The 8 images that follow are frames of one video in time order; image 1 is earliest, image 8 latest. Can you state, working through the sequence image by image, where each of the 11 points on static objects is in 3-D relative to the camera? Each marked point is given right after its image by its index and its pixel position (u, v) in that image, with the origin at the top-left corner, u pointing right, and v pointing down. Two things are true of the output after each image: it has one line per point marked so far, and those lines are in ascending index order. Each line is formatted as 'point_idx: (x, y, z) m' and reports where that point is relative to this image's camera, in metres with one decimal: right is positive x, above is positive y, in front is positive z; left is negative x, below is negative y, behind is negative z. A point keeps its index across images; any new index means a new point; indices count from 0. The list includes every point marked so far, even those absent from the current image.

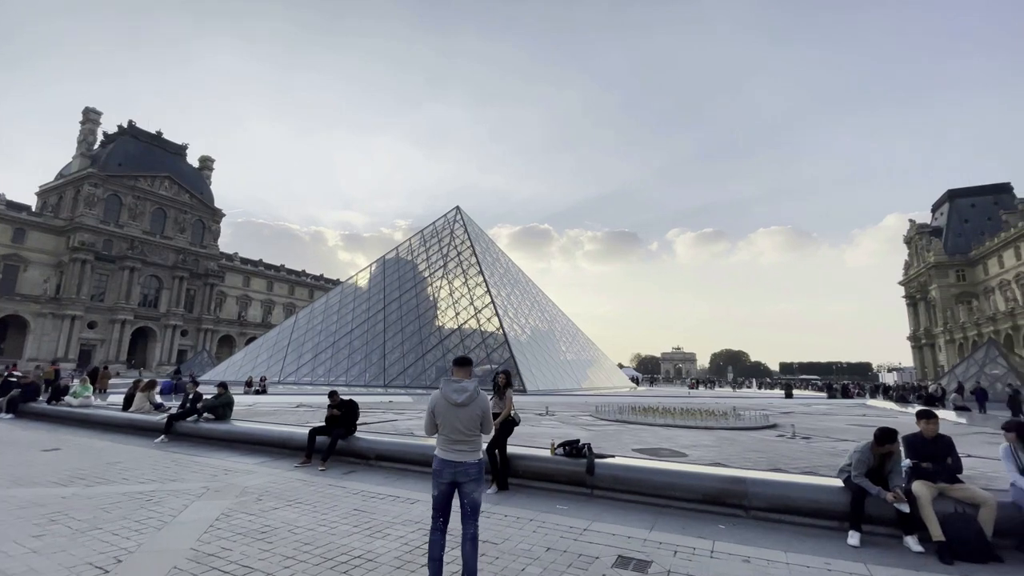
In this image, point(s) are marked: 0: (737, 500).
0: (+2.3, -2.2, +5.0) m
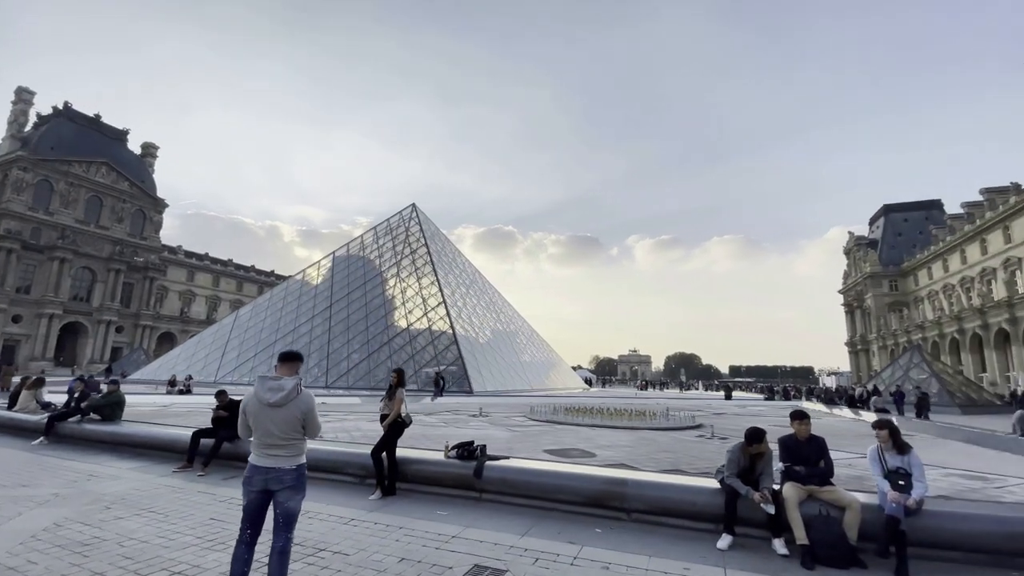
0: (+1.1, -2.1, +4.8) m
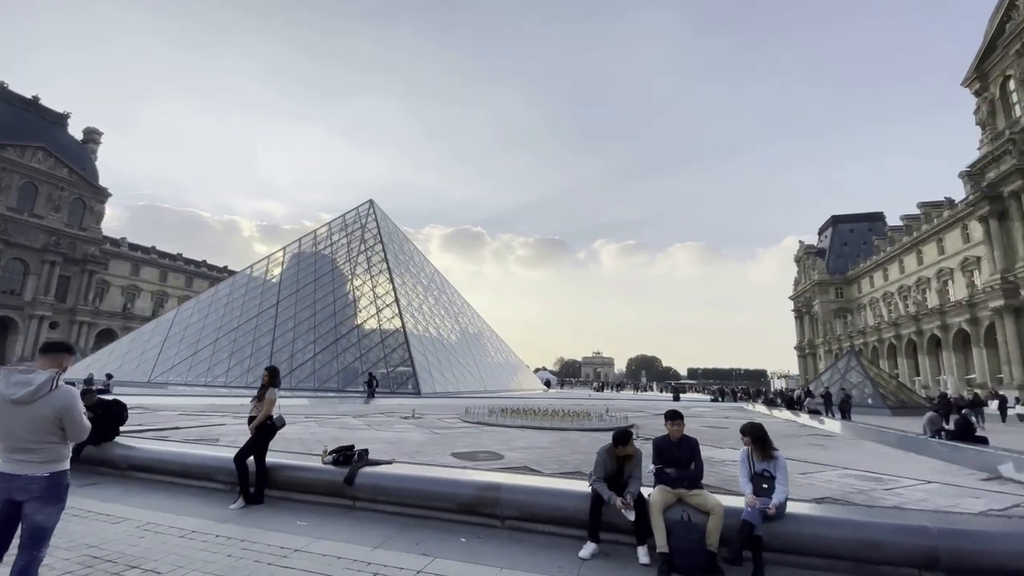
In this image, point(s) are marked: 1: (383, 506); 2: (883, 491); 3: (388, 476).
0: (-0.2, -2.1, +4.5) m
1: (-1.3, -2.2, +4.9) m
2: (+4.5, -2.4, +5.9) m
3: (-1.3, -1.9, +5.0) m
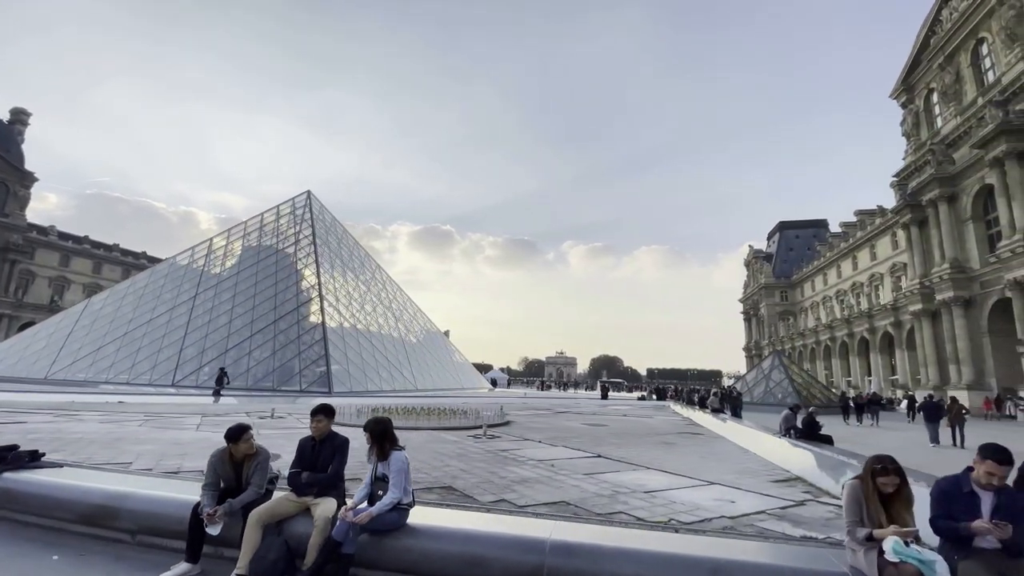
0: (-3.1, -1.8, +3.8) m
1: (-4.3, -2.0, +4.1) m
2: (+1.4, -2.3, +5.4) m
3: (-4.2, -1.7, +4.2) m
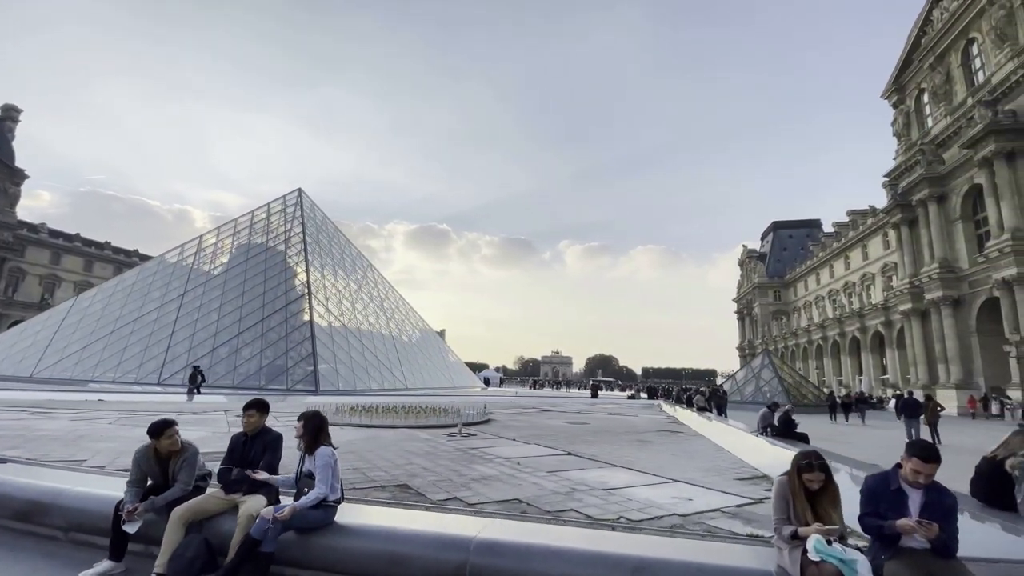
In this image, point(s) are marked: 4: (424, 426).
0: (-3.6, -1.8, +3.7) m
1: (-4.7, -1.9, +4.0) m
2: (+1.0, -2.2, +5.3) m
3: (-4.7, -1.6, +4.1) m
4: (-1.9, -3.0, +10.7) m
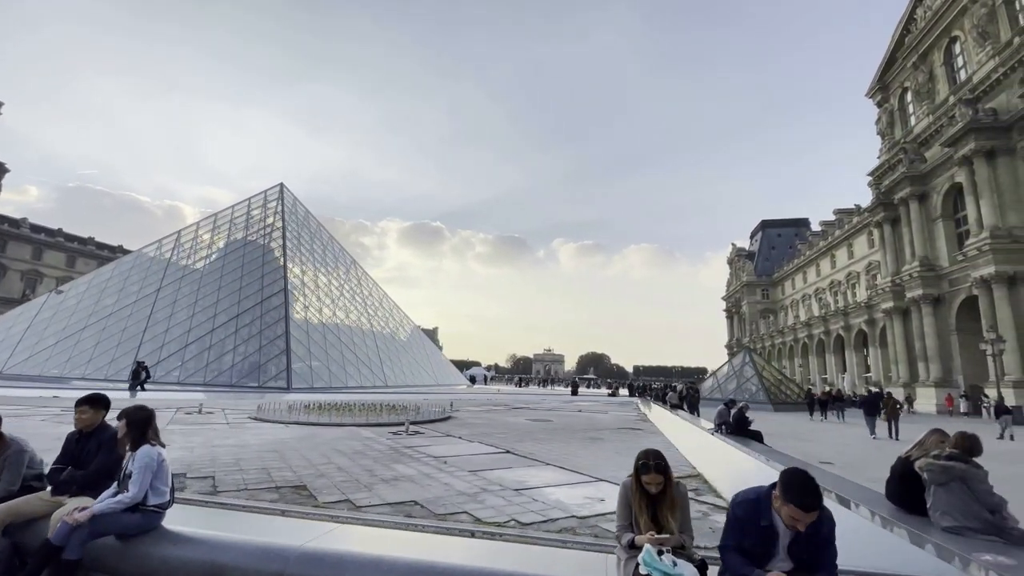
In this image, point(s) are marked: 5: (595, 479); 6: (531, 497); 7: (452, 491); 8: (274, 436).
0: (-4.5, -1.7, +3.4) m
1: (-5.7, -1.8, +3.7) m
2: (0.0, -2.1, +5.1) m
3: (-5.6, -1.5, +3.8) m
4: (-3.0, -2.9, +10.4) m
5: (+1.0, -2.3, +5.8) m
6: (+0.2, -2.0, +4.7) m
7: (-0.6, -2.1, +4.9) m
8: (-4.1, -2.6, +8.3) m
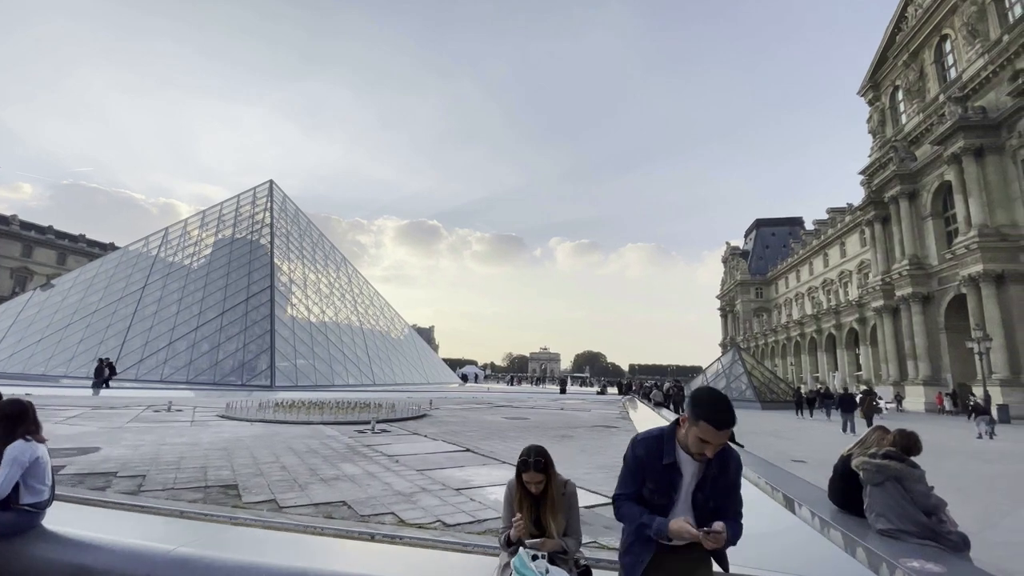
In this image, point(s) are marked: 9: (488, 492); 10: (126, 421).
0: (-5.1, -1.6, +3.2) m
1: (-6.3, -1.7, +3.5) m
2: (-0.6, -2.0, +4.9) m
3: (-6.2, -1.4, +3.6) m
4: (-3.6, -2.8, +10.2) m
5: (+0.4, -2.2, +5.6) m
6: (-0.4, -2.0, +4.5) m
7: (-1.2, -2.0, +4.8) m
8: (-4.7, -2.5, +8.1) m
9: (-0.2, -2.1, +4.9) m
10: (-7.6, -2.6, +9.6) m
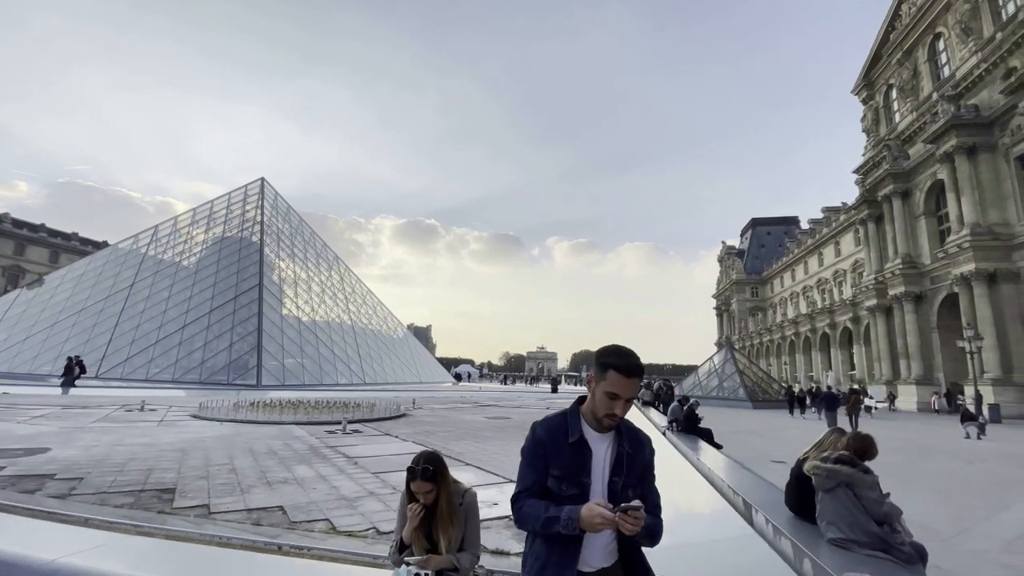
0: (-5.6, -1.5, +3.0) m
1: (-6.7, -1.6, +3.3) m
2: (-1.0, -2.0, +4.7) m
3: (-6.7, -1.4, +3.3) m
4: (-4.1, -2.8, +10.0) m
5: (-0.1, -2.2, +5.4) m
6: (-0.9, -1.9, +4.4) m
7: (-1.6, -1.9, +4.6) m
8: (-5.1, -2.4, +7.9) m
9: (-0.7, -2.0, +4.7) m
10: (-8.0, -2.6, +9.4) m
